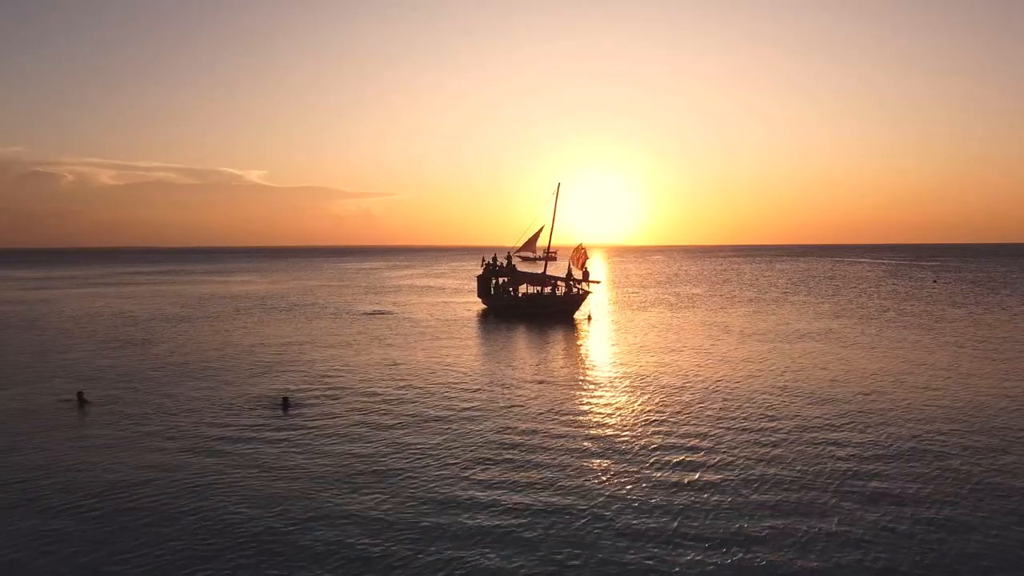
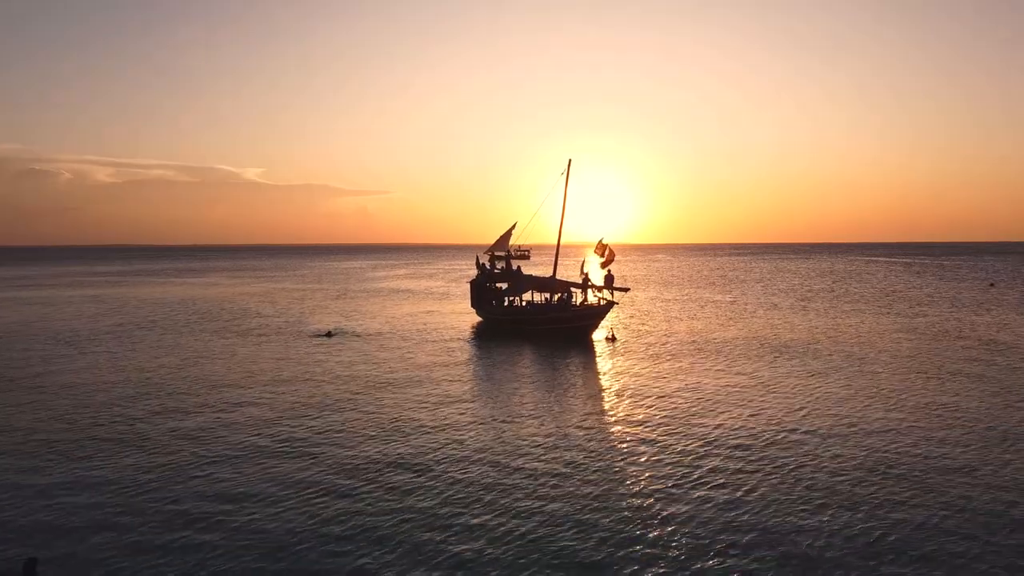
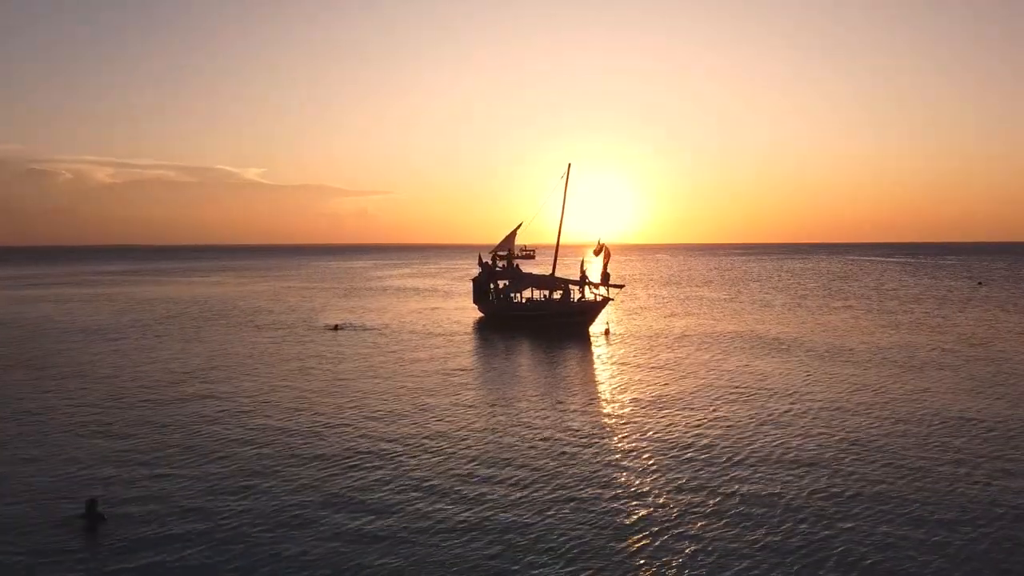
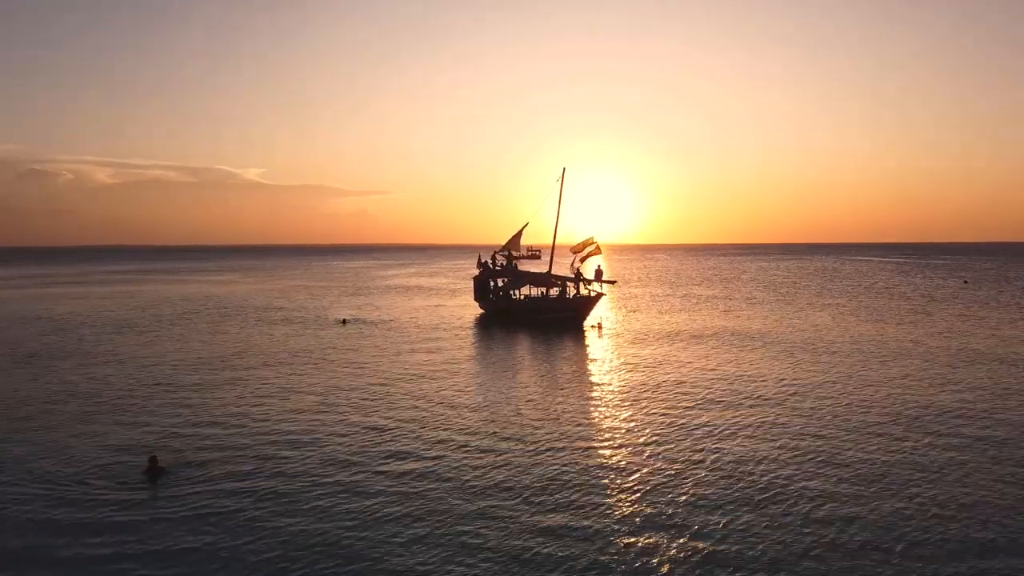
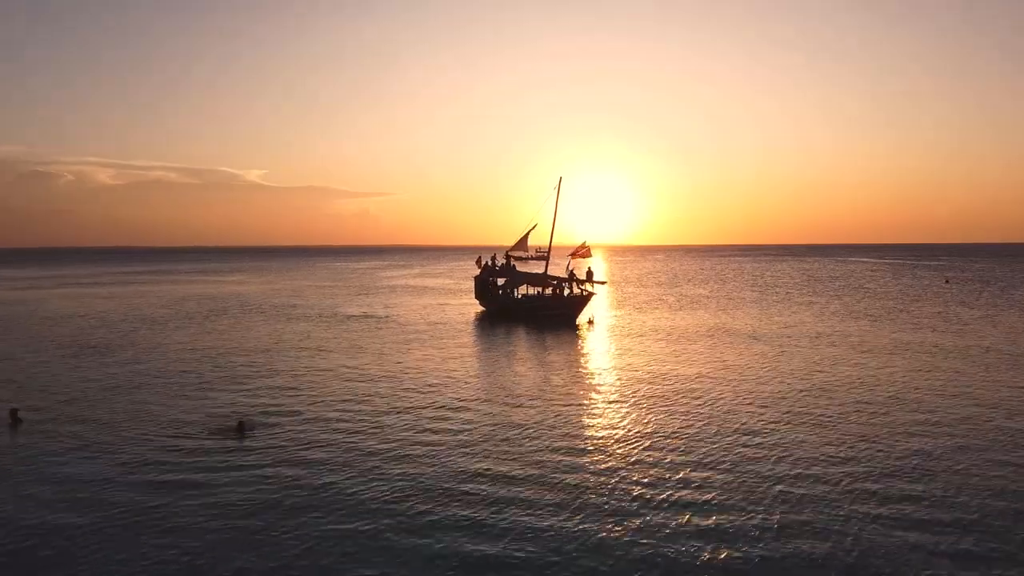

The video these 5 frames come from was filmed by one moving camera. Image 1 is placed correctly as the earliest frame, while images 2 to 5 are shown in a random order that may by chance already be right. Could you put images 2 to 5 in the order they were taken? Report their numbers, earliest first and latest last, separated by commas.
5, 4, 3, 2
